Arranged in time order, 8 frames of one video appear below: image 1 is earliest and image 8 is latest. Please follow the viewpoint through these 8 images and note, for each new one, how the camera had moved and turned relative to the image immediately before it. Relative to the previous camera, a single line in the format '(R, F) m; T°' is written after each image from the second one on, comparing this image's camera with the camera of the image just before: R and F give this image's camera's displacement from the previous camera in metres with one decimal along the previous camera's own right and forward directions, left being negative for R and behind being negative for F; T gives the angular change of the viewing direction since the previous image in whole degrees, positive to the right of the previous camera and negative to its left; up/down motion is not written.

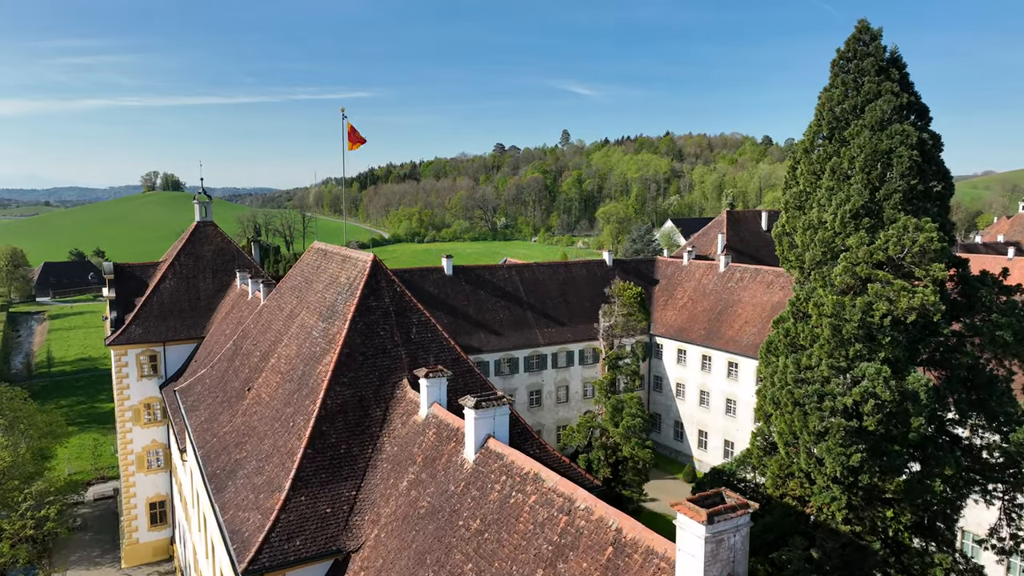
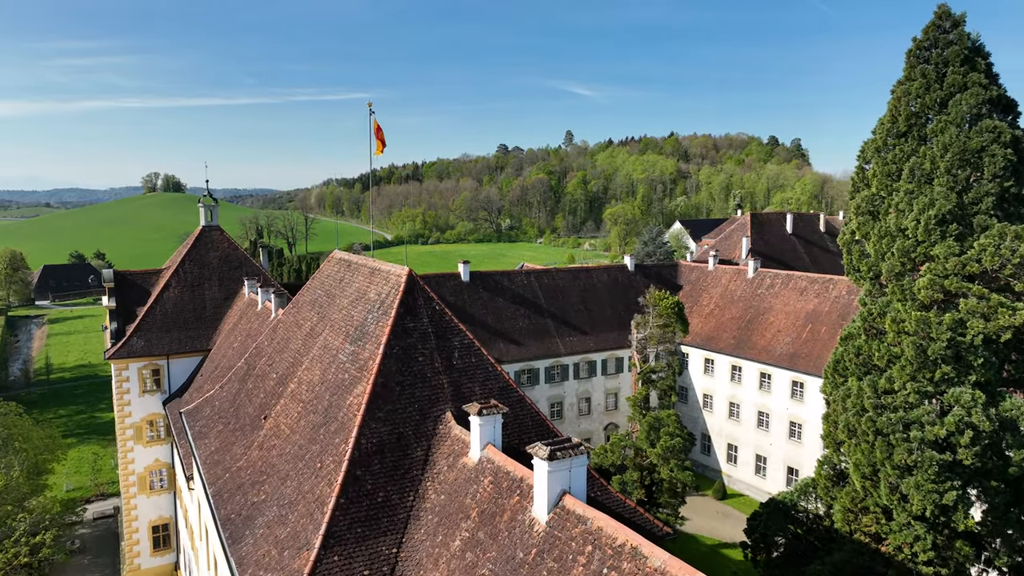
(-1.0, +1.7) m; 0°
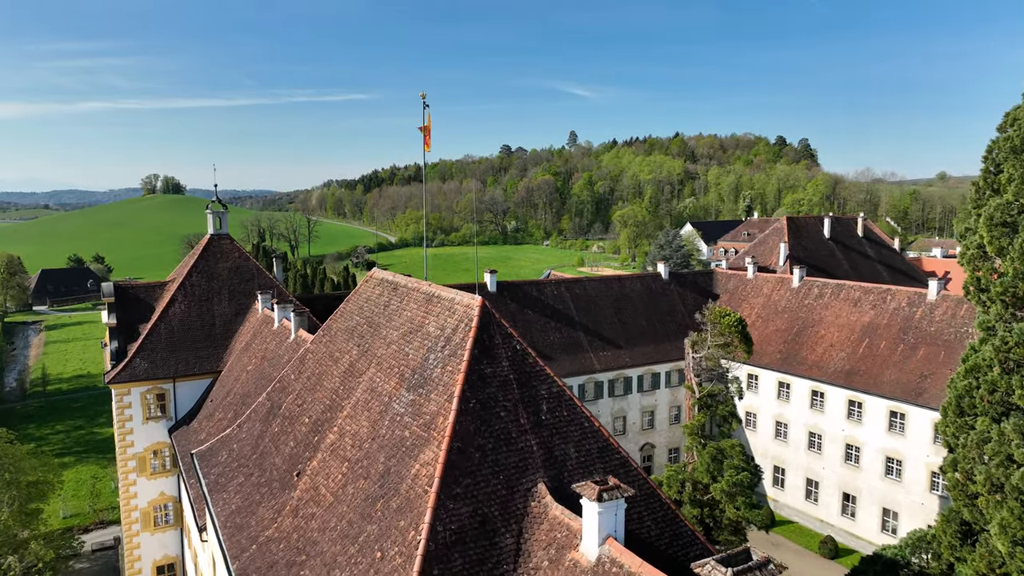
(-1.5, +2.4) m; 0°
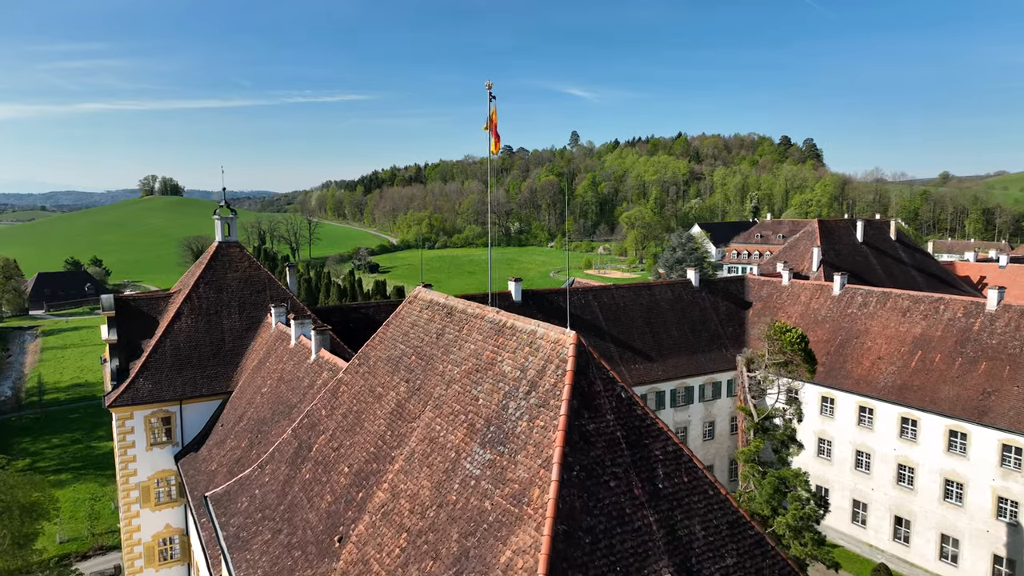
(-1.3, +1.9) m; 0°
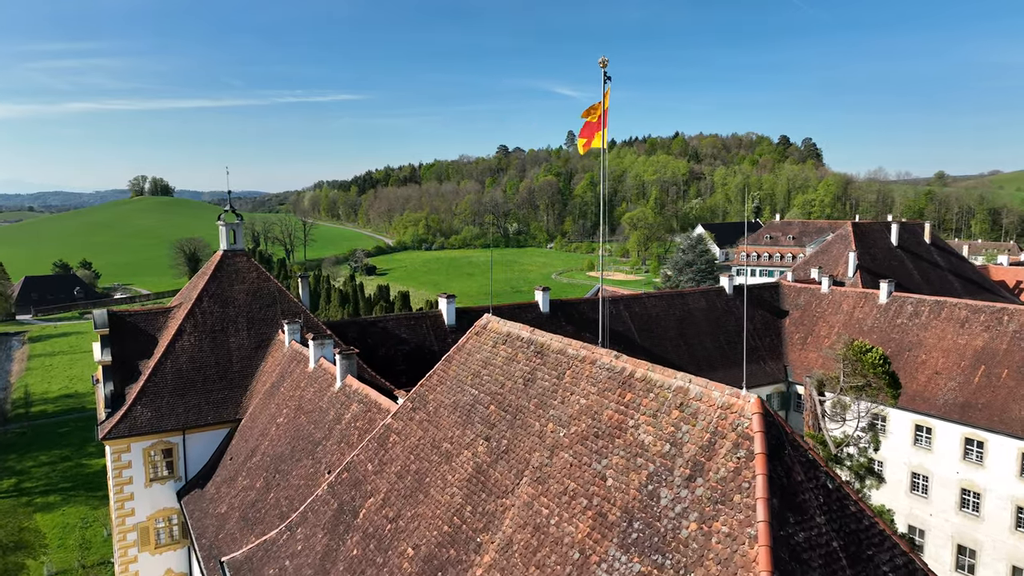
(-1.5, +2.3) m; +1°
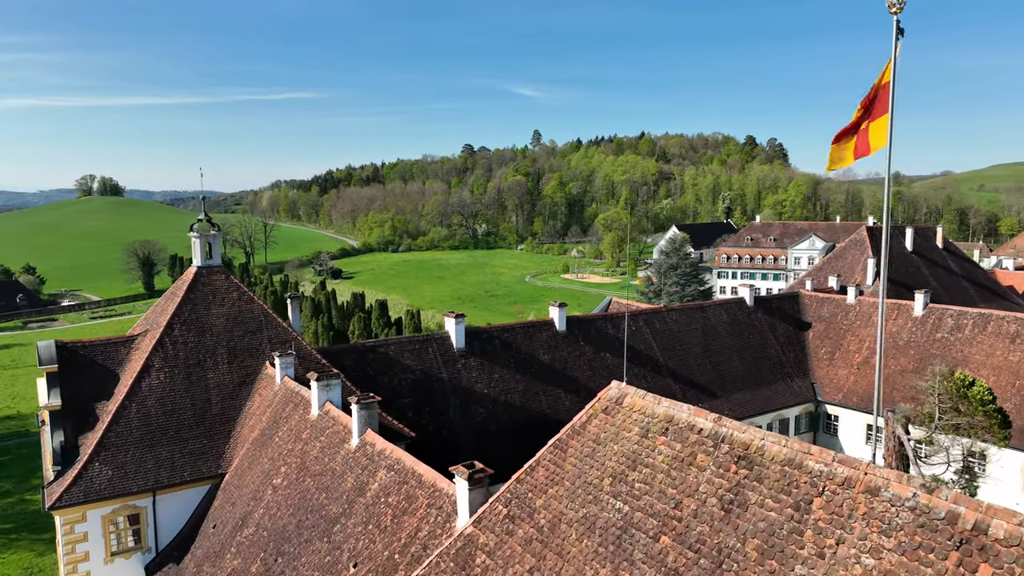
(-2.0, +3.1) m; +3°
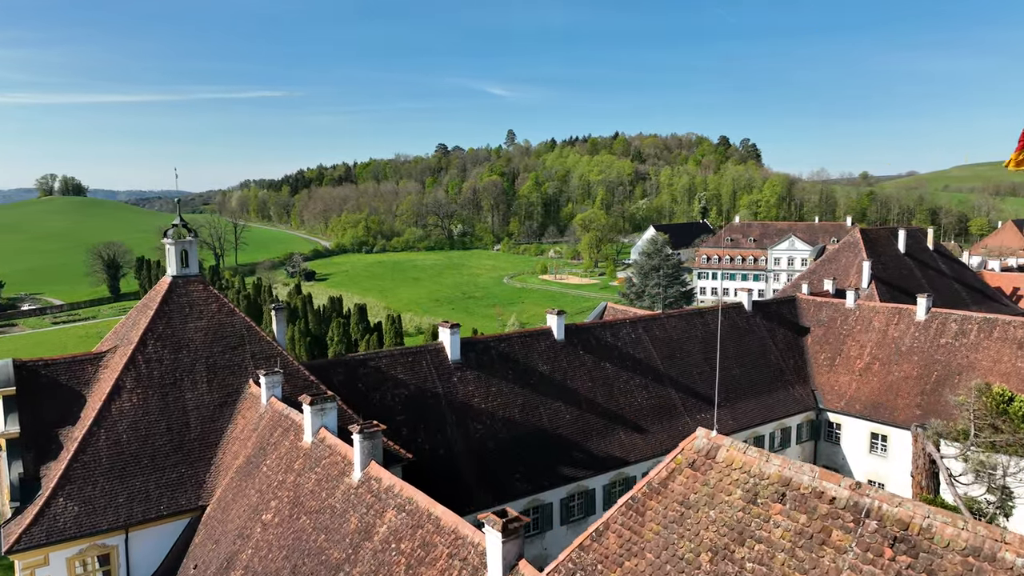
(-0.9, +1.3) m; +2°
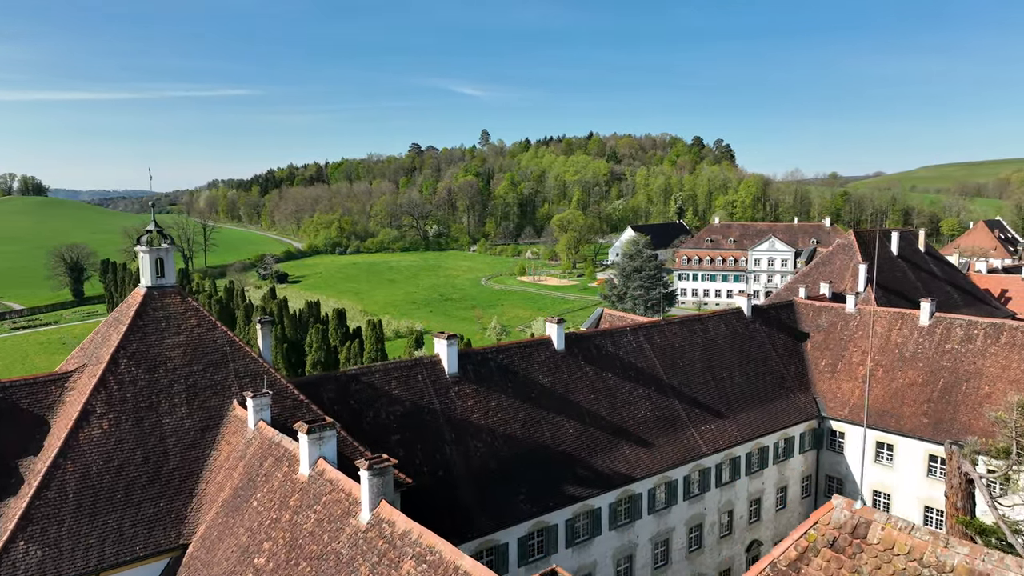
(-0.9, +1.3) m; +2°
